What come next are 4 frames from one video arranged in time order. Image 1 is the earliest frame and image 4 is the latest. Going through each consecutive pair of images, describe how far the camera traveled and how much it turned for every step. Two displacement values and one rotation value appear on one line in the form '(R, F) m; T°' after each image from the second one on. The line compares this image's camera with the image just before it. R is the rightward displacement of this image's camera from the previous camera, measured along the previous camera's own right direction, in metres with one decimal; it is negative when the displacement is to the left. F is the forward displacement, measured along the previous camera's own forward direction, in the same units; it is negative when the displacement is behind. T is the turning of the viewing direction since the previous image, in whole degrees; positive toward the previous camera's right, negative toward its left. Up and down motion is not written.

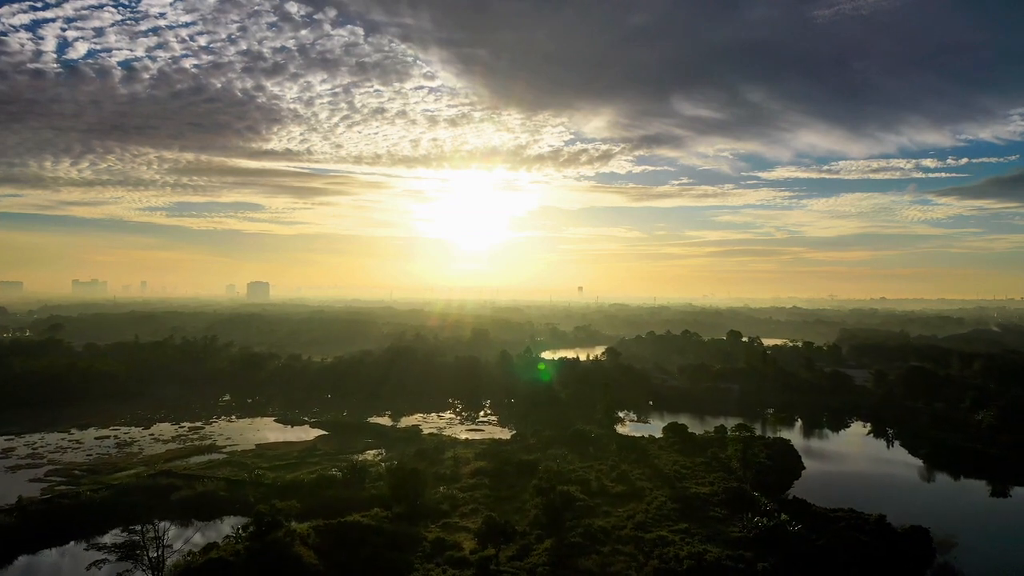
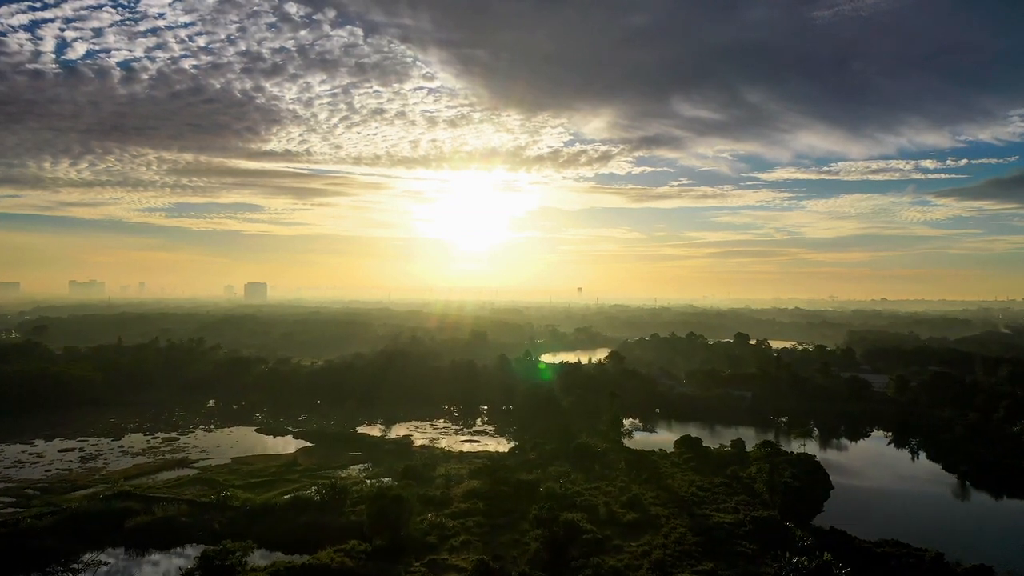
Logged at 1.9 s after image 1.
(+0.1, +2.9) m; 0°
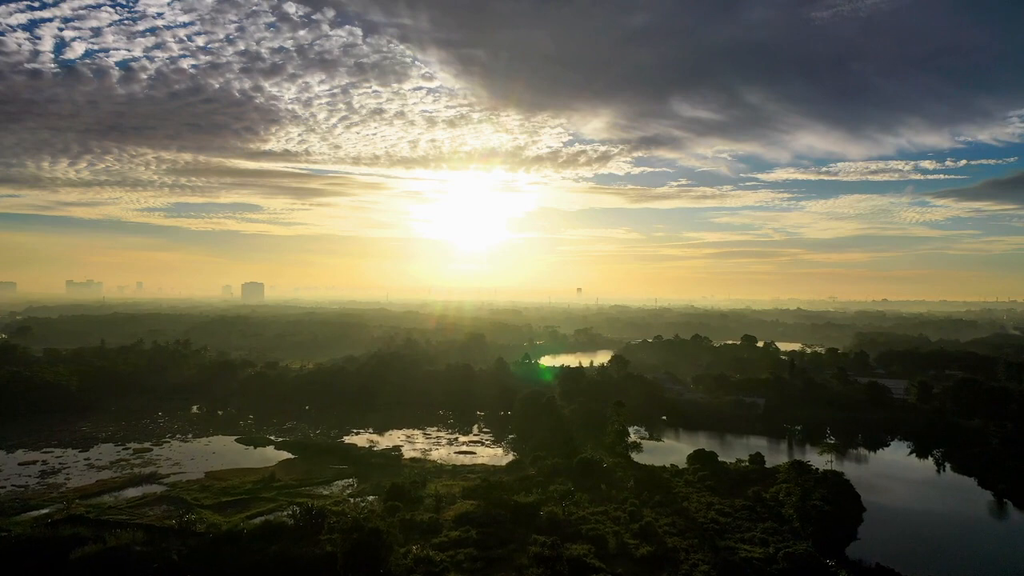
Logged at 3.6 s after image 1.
(+0.1, +2.6) m; 0°
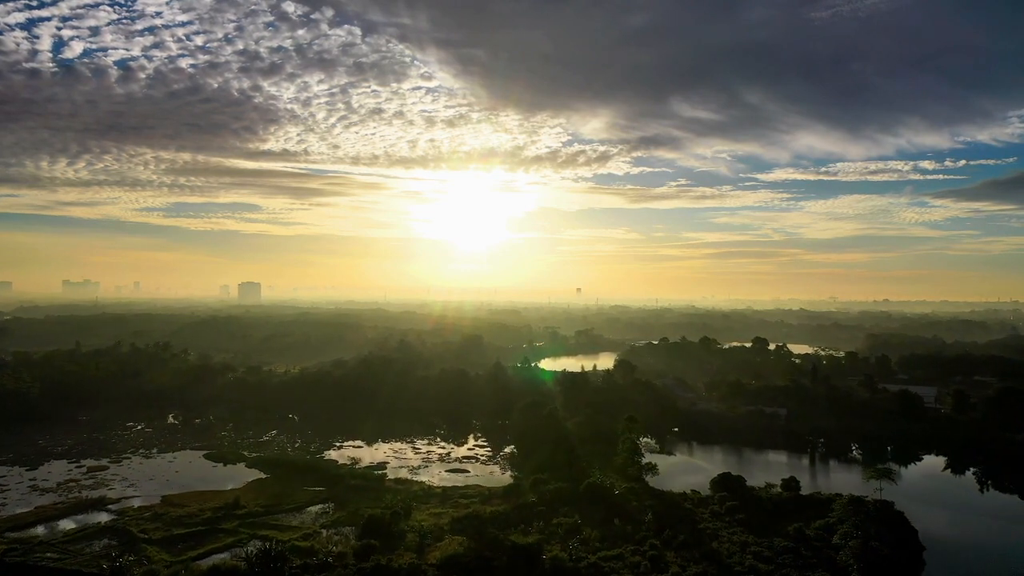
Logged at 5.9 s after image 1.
(+0.1, +3.6) m; 0°
